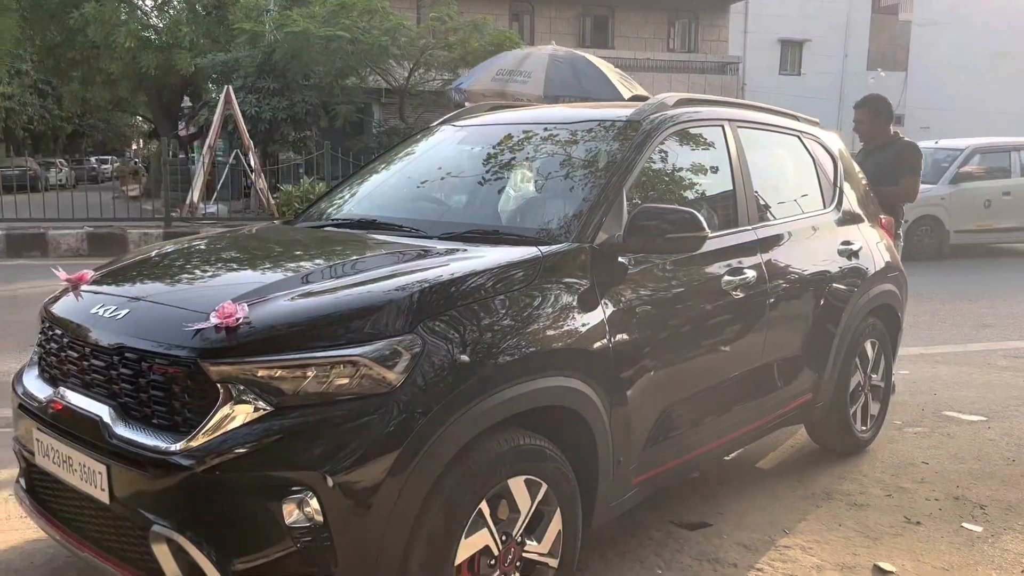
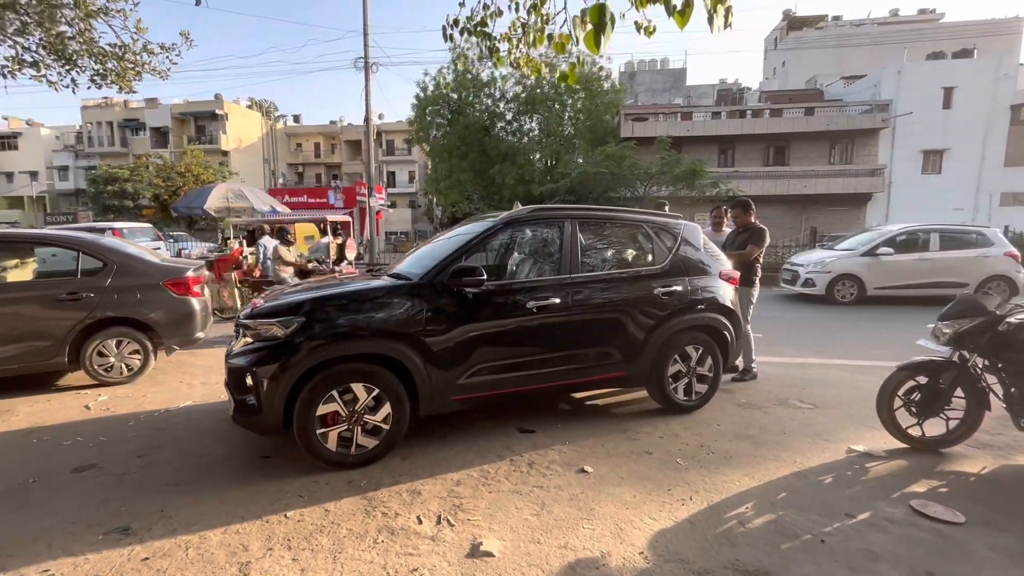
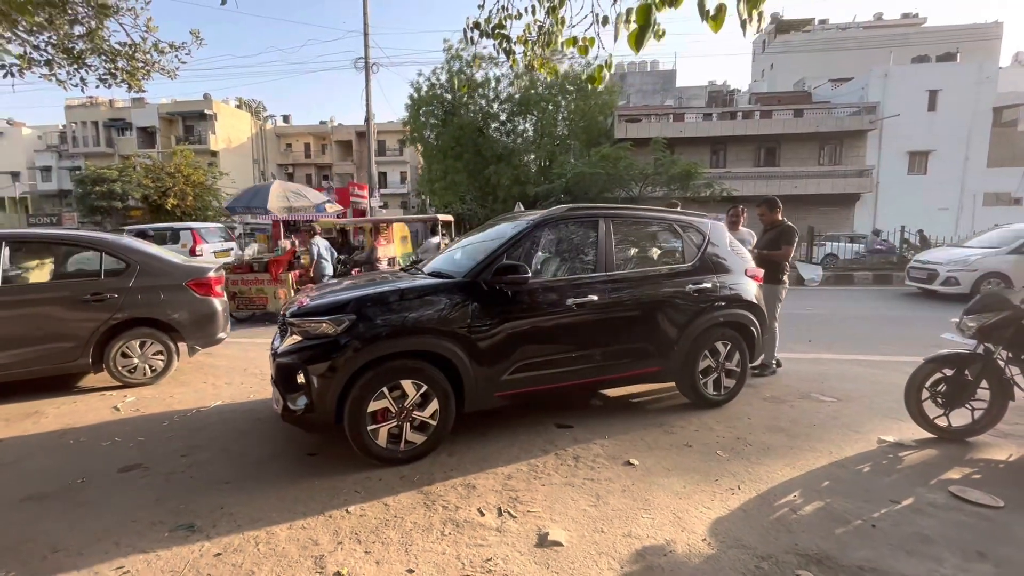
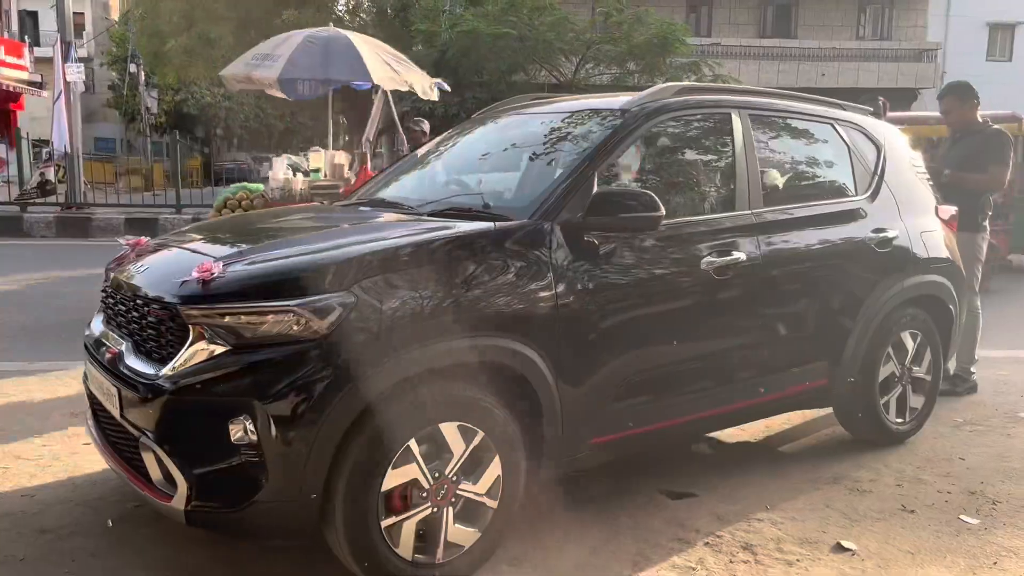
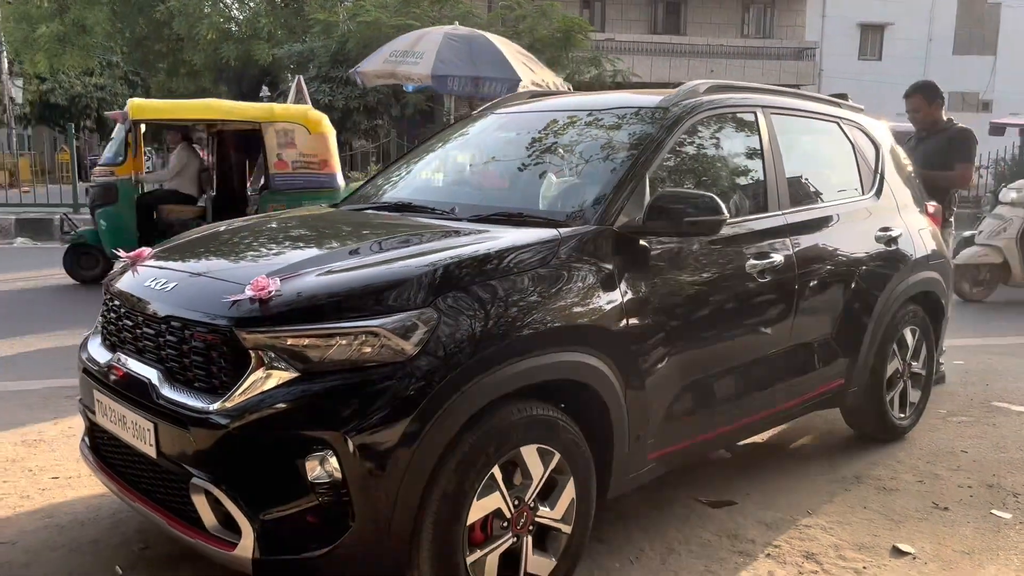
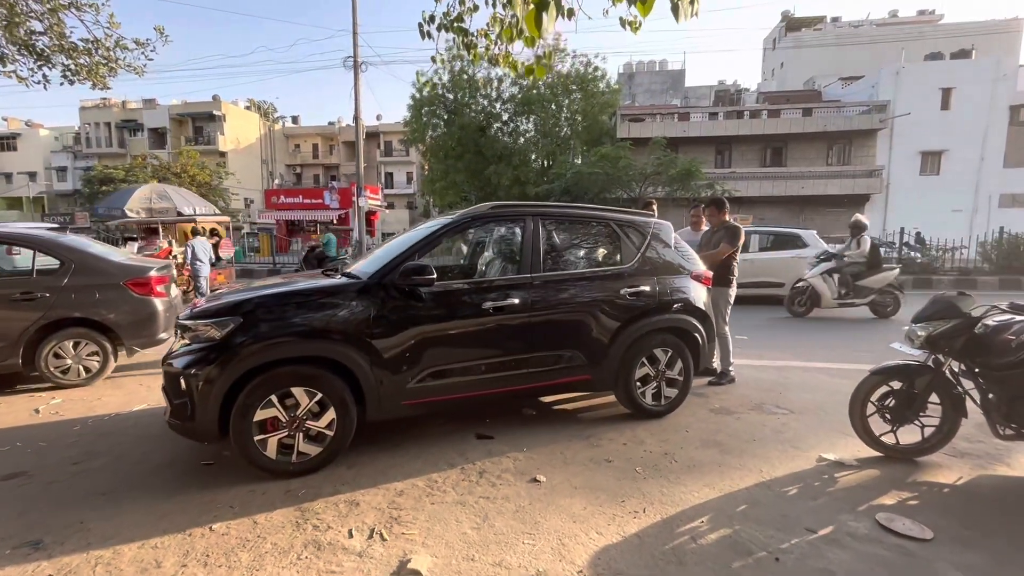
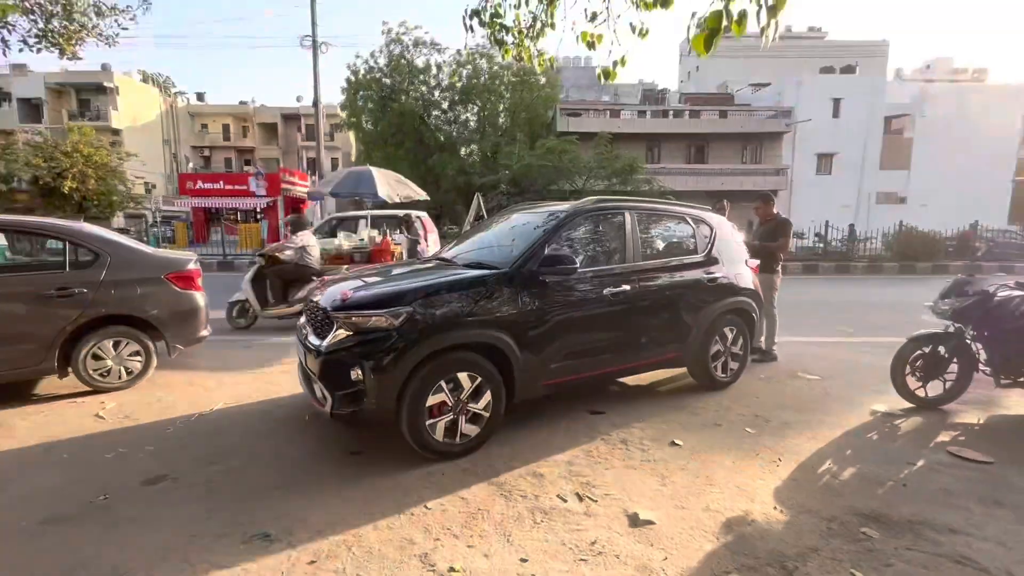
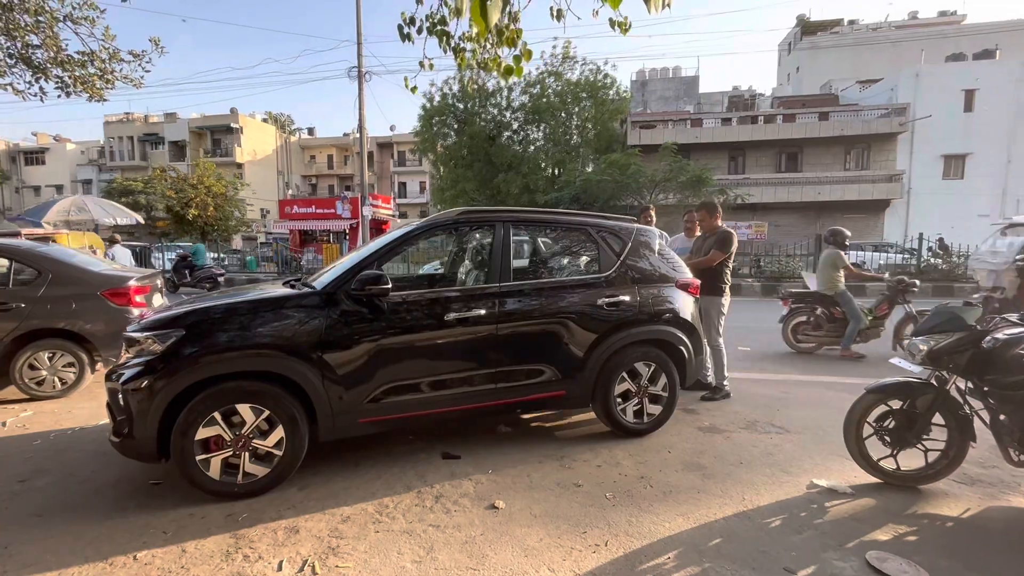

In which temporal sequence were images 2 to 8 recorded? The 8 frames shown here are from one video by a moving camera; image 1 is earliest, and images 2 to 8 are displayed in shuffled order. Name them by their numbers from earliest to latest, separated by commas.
5, 4, 7, 3, 2, 6, 8
